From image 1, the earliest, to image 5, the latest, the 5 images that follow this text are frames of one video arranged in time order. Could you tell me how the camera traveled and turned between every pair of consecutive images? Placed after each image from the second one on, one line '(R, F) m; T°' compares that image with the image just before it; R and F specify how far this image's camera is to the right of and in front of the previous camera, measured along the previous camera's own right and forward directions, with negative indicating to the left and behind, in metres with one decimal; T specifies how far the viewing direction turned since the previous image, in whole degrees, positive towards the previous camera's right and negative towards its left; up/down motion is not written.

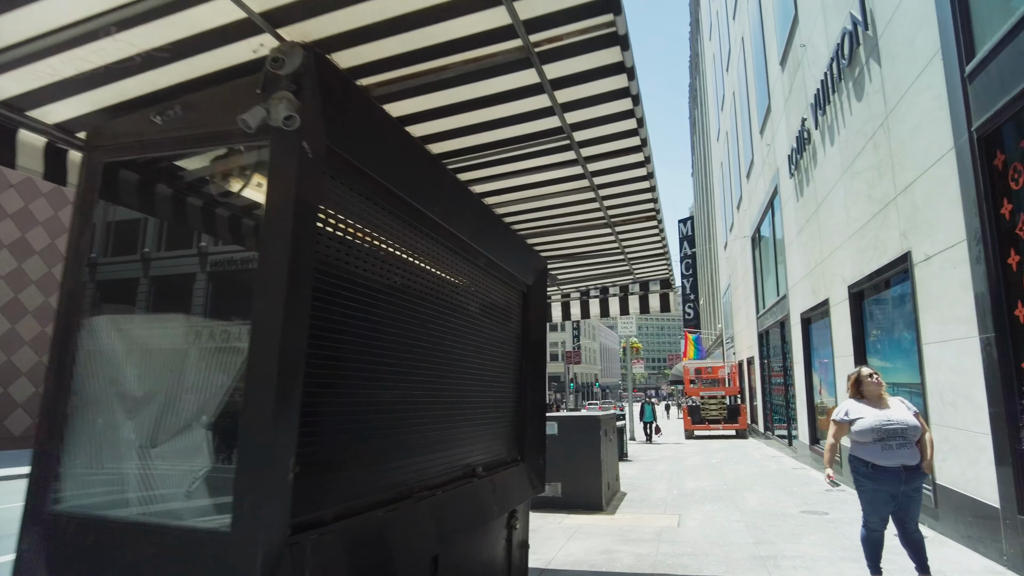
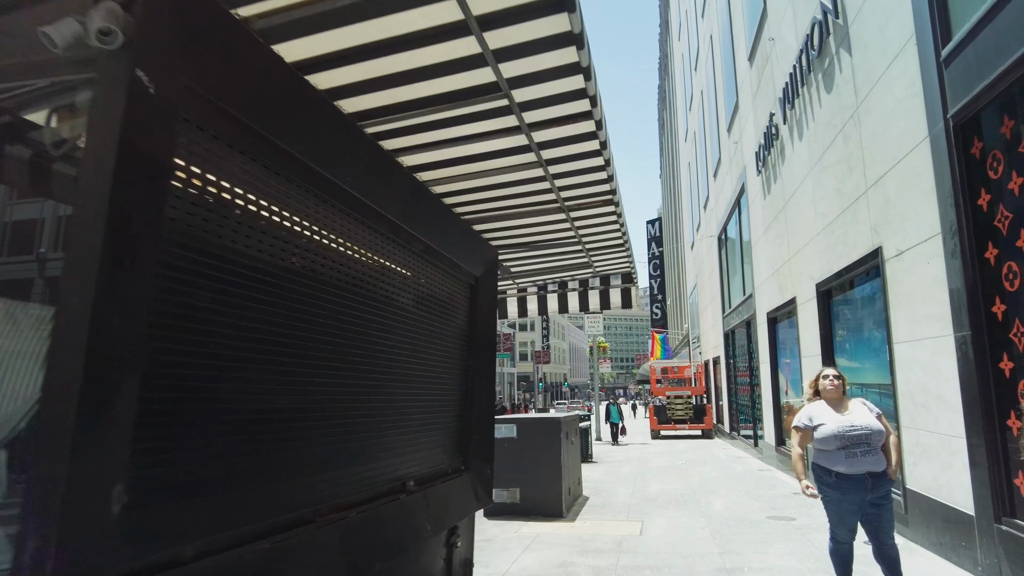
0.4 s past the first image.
(+0.2, +0.5) m; +3°
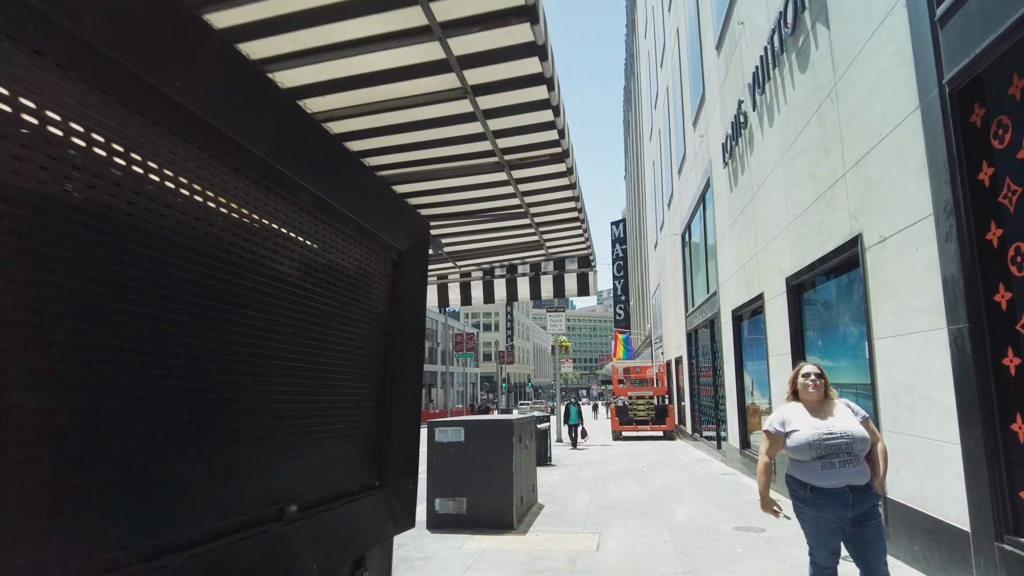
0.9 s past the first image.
(+0.2, +0.8) m; +3°
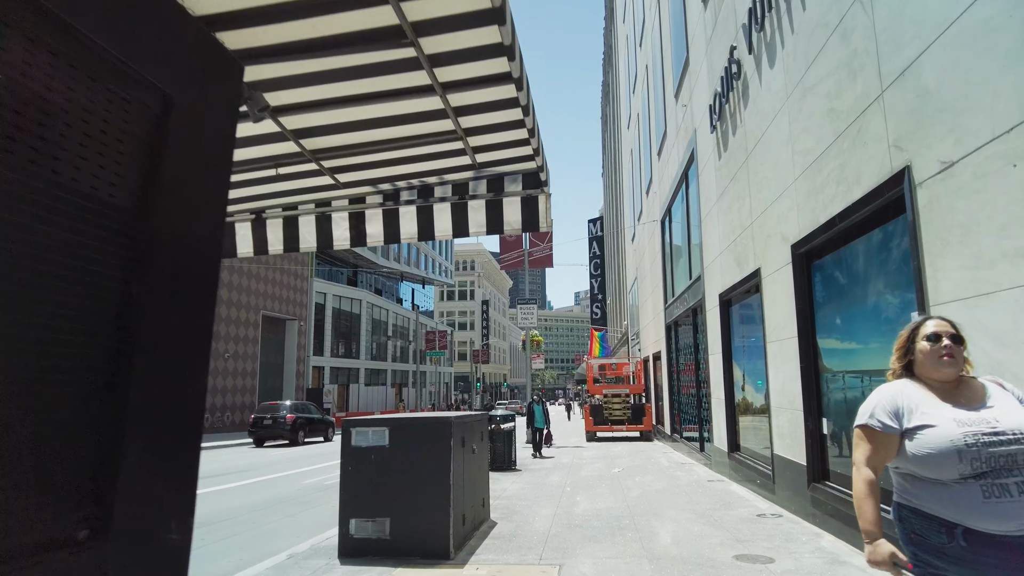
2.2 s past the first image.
(+0.4, +1.8) m; +2°
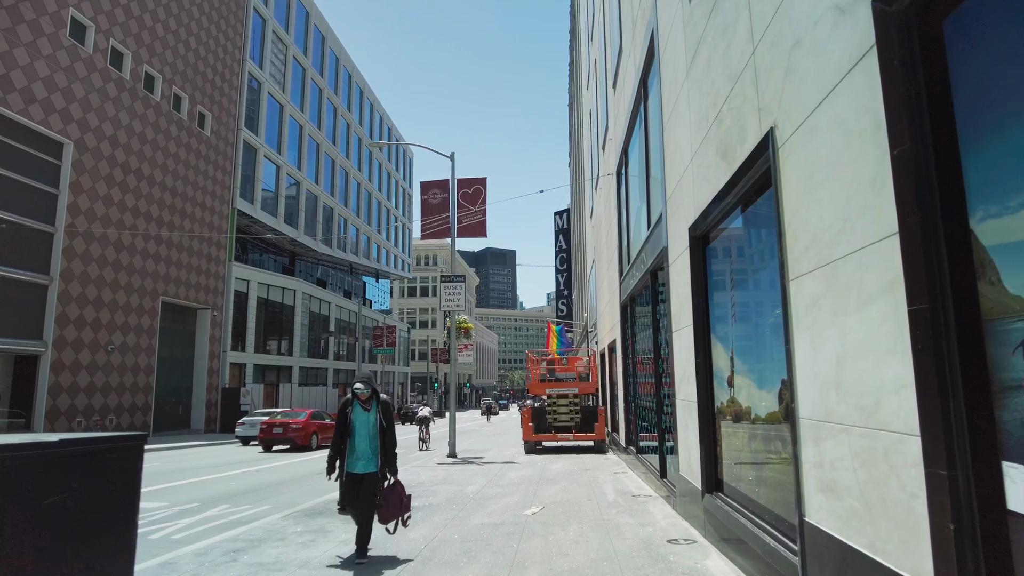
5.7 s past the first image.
(+1.5, +4.8) m; +2°
